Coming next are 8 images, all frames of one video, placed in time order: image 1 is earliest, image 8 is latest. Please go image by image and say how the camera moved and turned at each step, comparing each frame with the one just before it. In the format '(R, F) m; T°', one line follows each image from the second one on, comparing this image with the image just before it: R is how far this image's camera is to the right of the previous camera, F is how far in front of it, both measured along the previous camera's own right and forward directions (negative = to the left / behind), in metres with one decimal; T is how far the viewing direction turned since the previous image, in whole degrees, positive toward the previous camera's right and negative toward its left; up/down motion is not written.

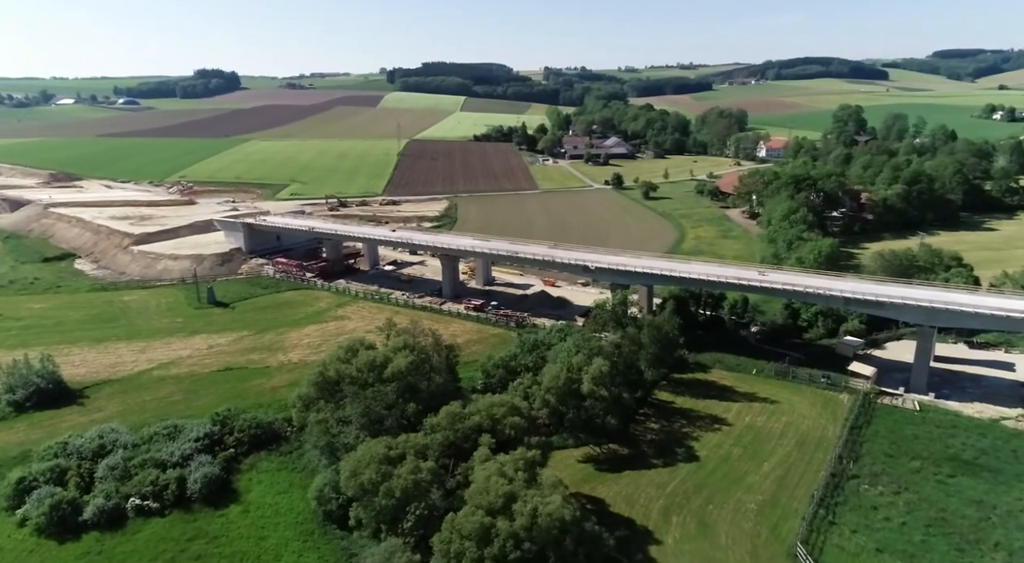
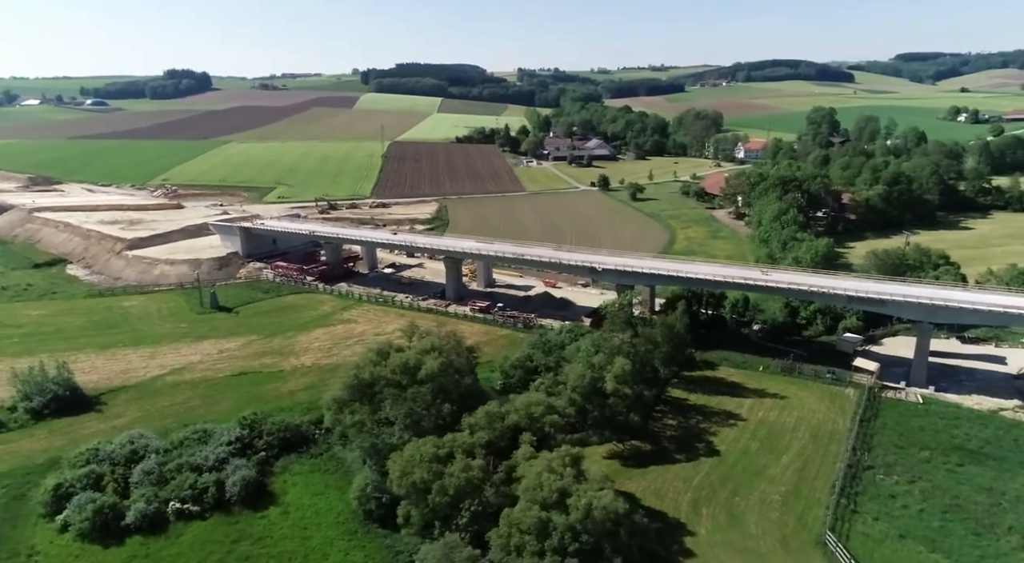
(-2.2, -0.7) m; +2°
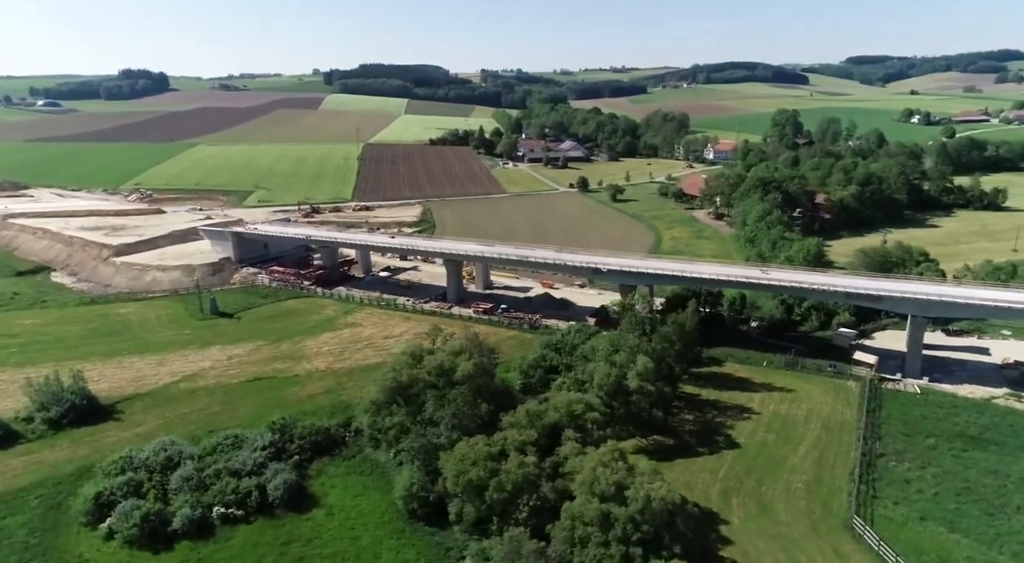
(-2.8, -0.7) m; +3°
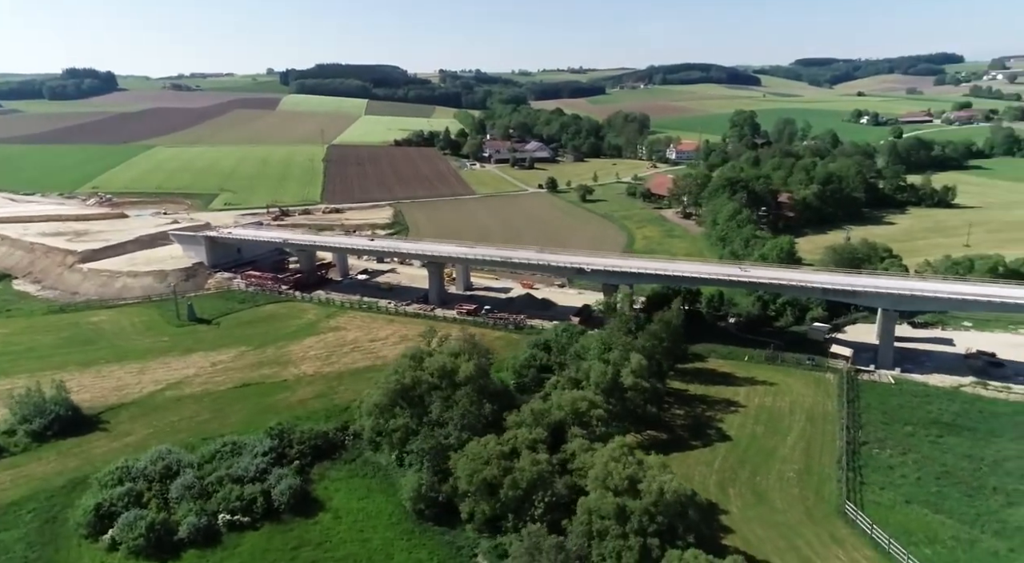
(-1.6, -0.4) m; +3°
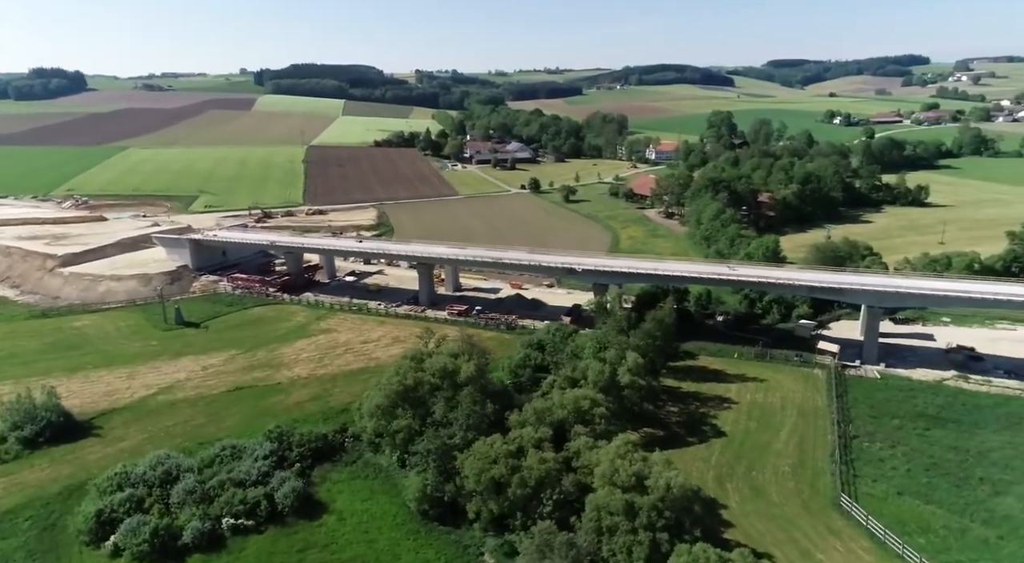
(-0.9, -0.2) m; +2°
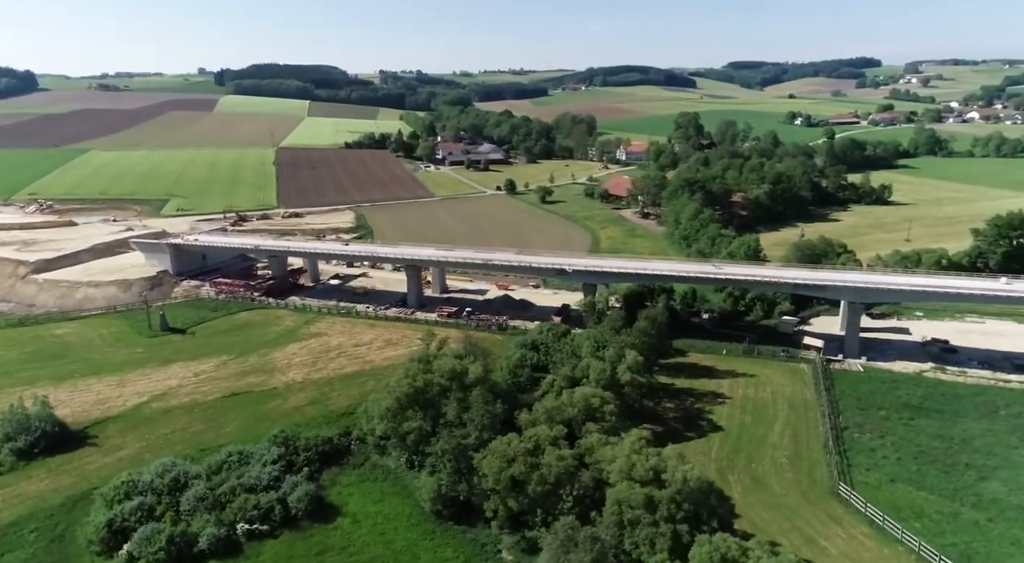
(-1.7, -0.4) m; +3°
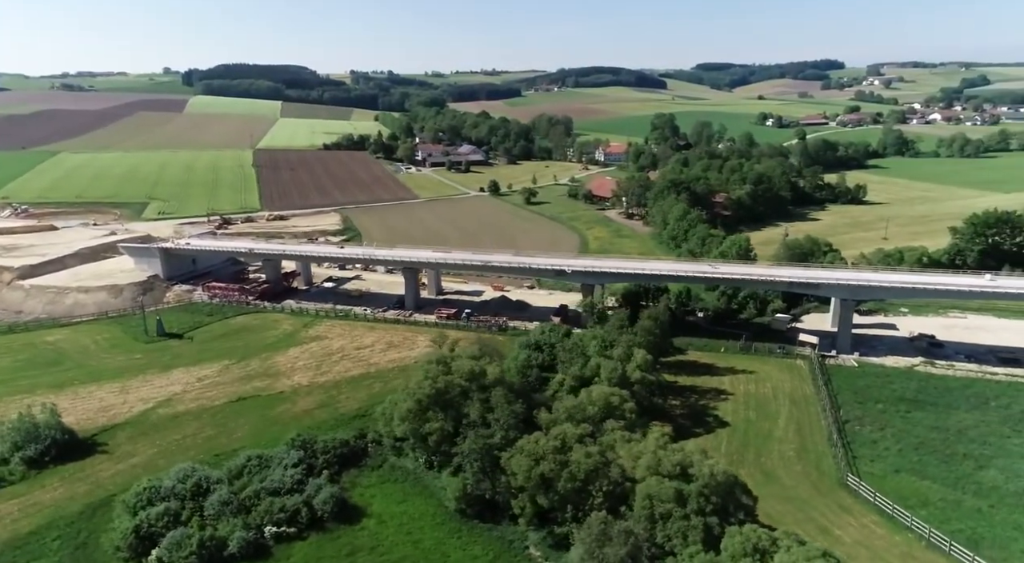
(-1.9, -0.5) m; +2°
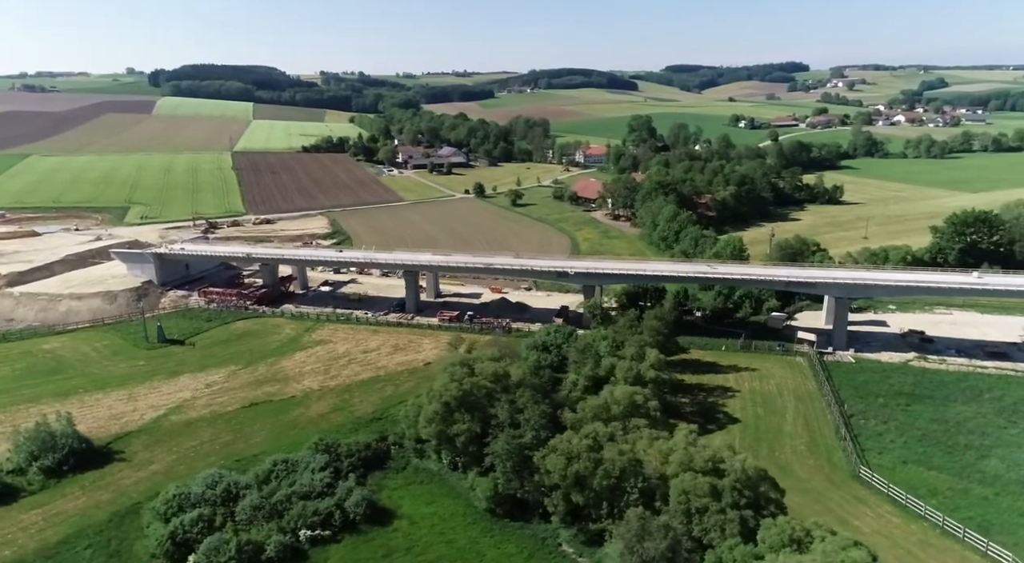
(-2.1, -0.5) m; +2°
